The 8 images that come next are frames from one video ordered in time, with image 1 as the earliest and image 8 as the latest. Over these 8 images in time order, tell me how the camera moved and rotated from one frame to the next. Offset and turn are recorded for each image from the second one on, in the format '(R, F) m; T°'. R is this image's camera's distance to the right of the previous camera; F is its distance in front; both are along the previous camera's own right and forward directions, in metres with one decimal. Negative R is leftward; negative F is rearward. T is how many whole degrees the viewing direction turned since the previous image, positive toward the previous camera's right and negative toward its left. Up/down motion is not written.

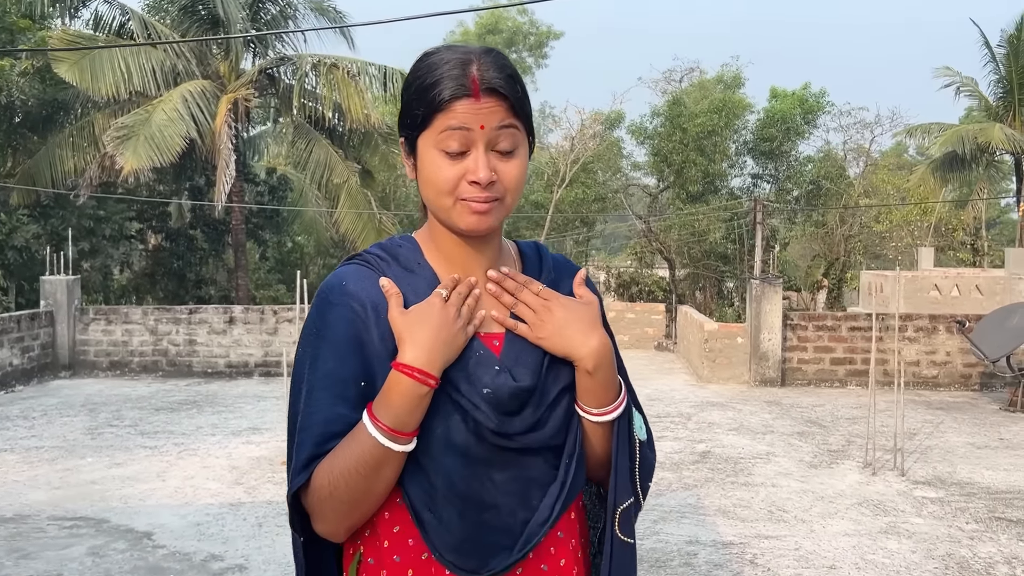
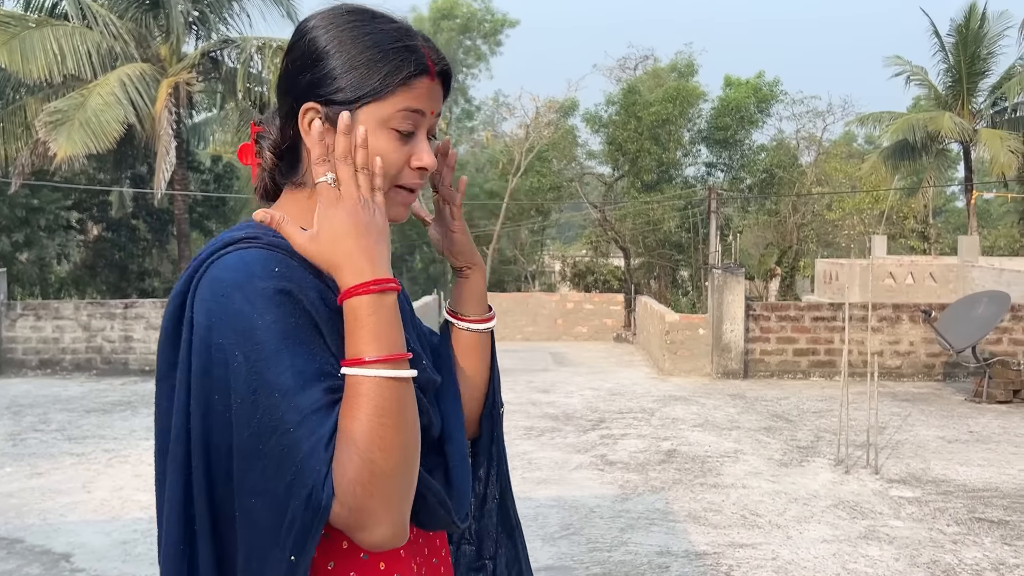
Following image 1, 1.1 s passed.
(0.0, +0.4) m; +3°
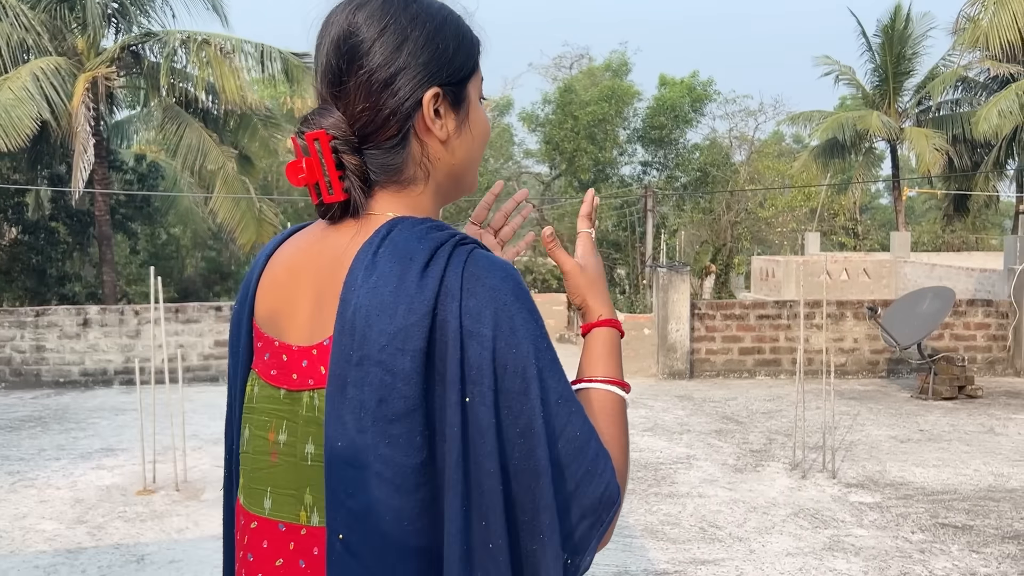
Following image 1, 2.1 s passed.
(0.0, +0.3) m; +4°
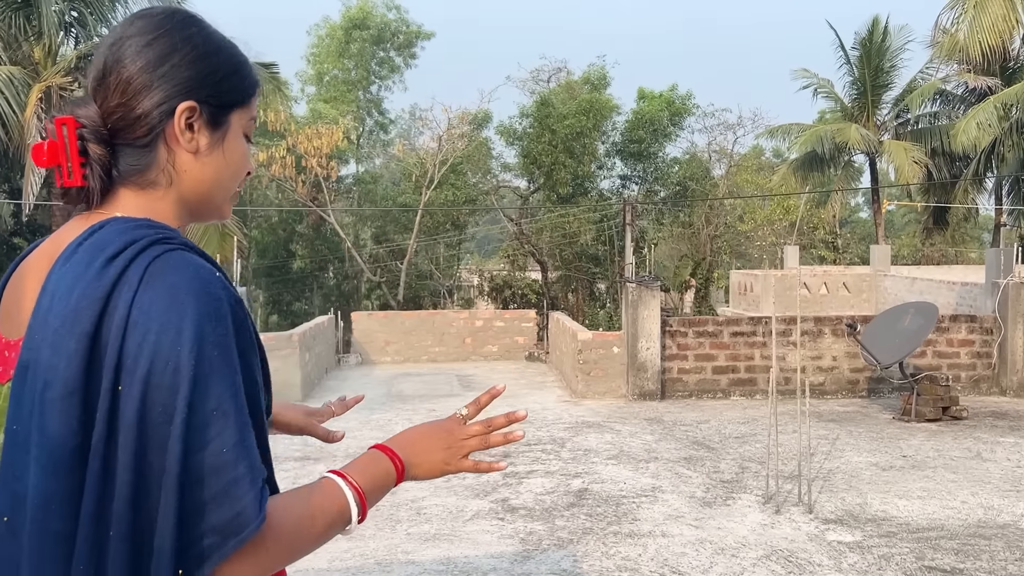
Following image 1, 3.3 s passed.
(+0.2, +0.5) m; +1°
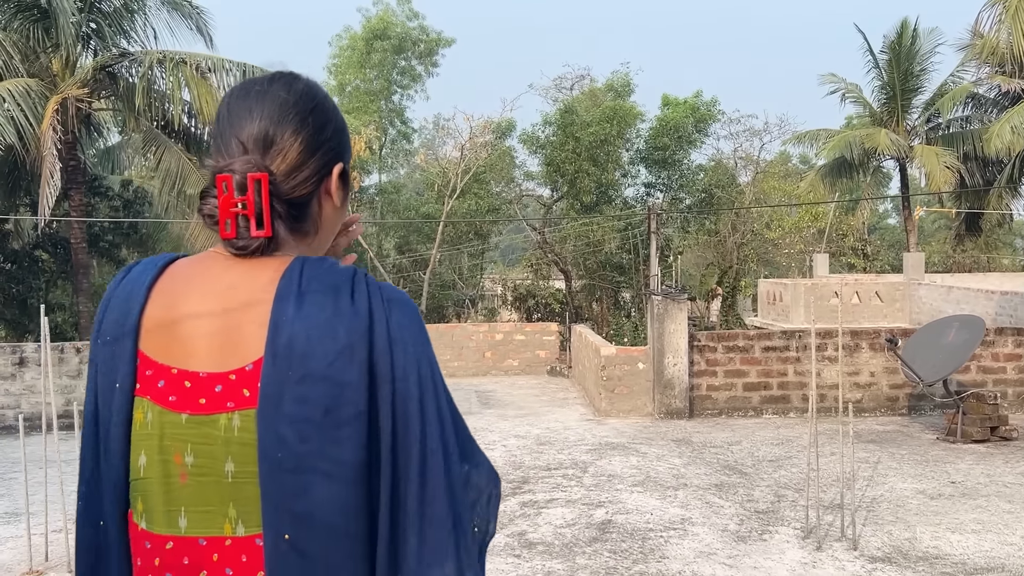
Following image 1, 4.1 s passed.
(0.0, +0.3) m; -2°
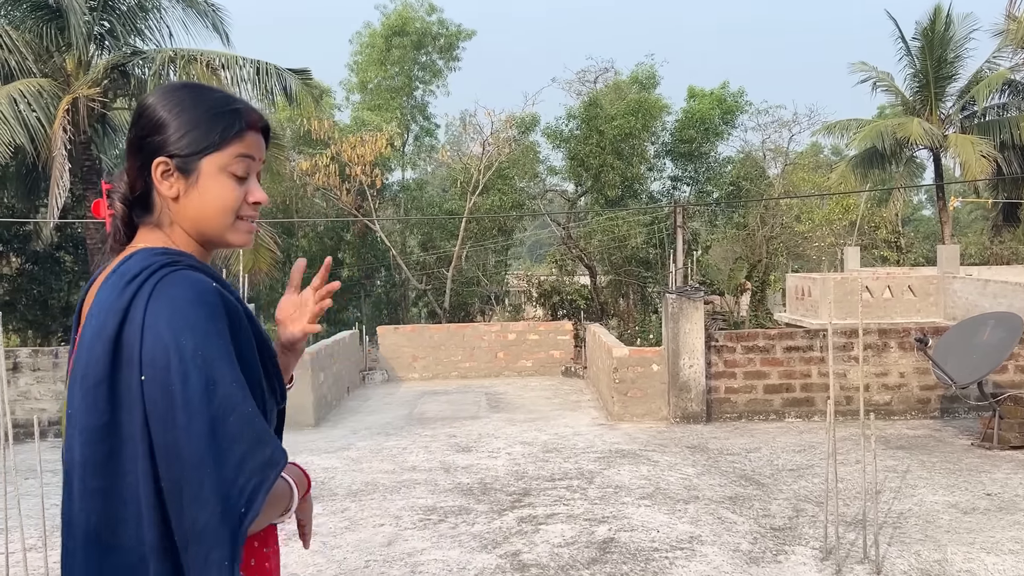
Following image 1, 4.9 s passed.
(+0.2, +0.4) m; -2°
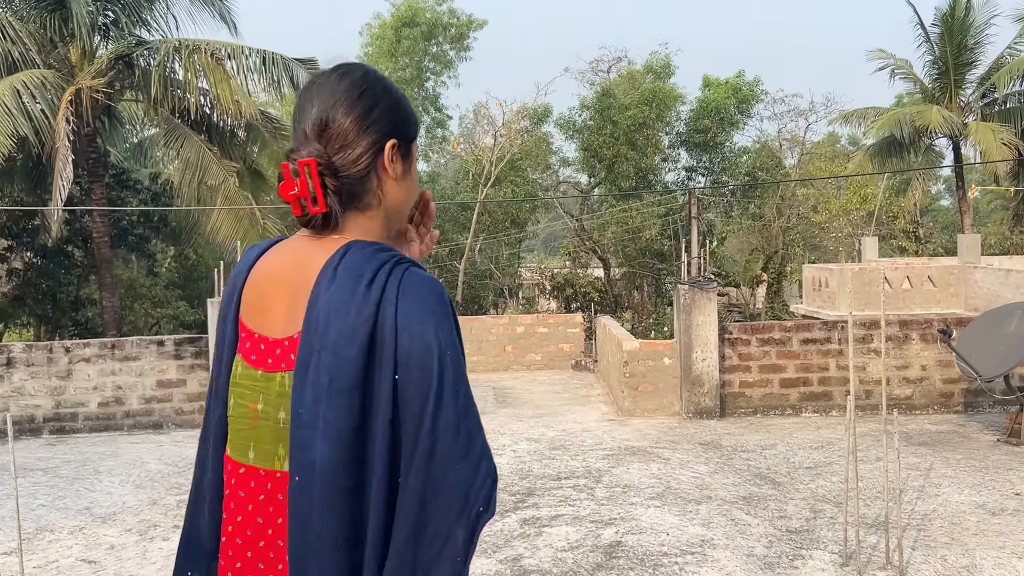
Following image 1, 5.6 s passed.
(+0.1, +0.2) m; -1°
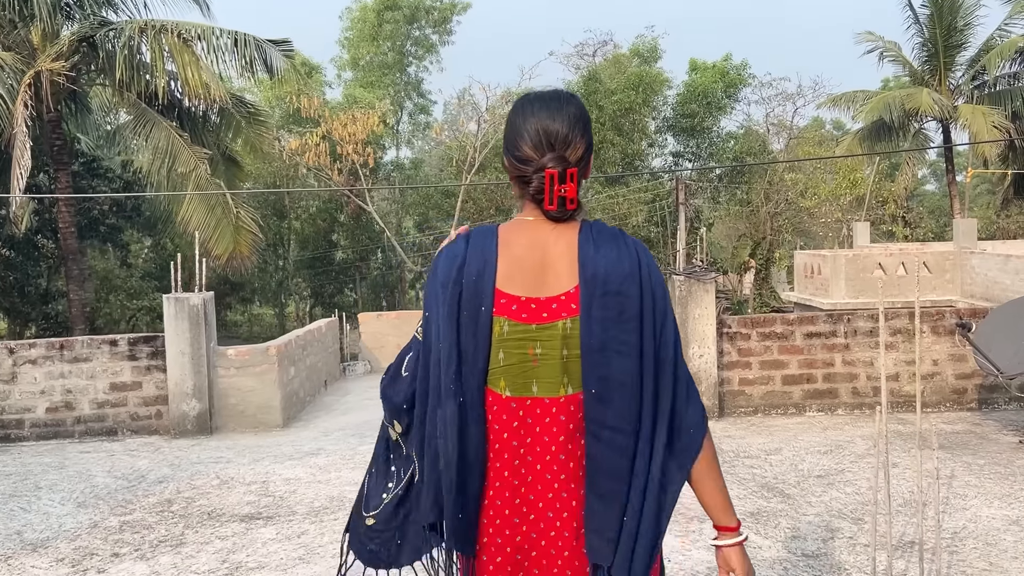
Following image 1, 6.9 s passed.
(0.0, +0.5) m; +1°
